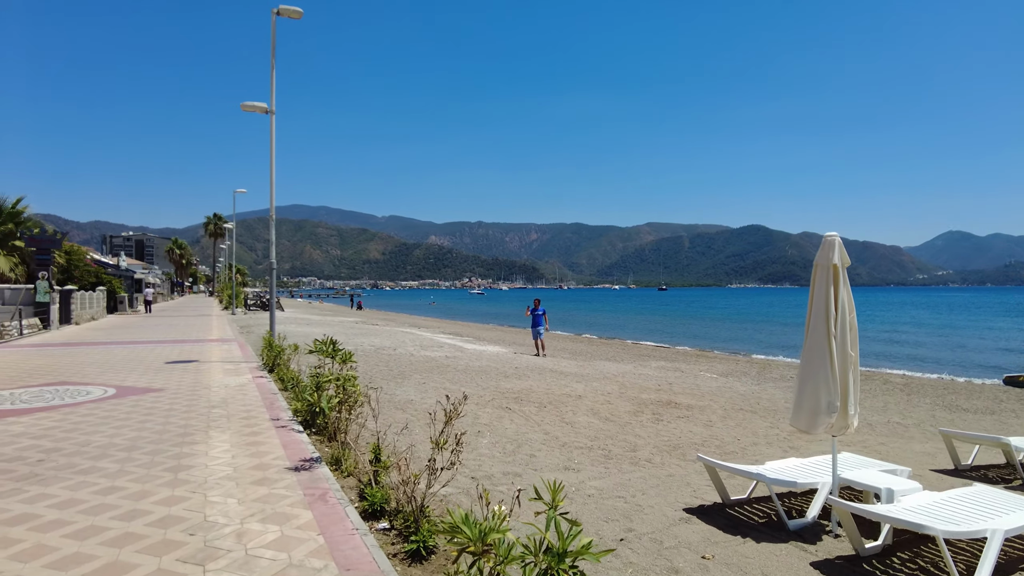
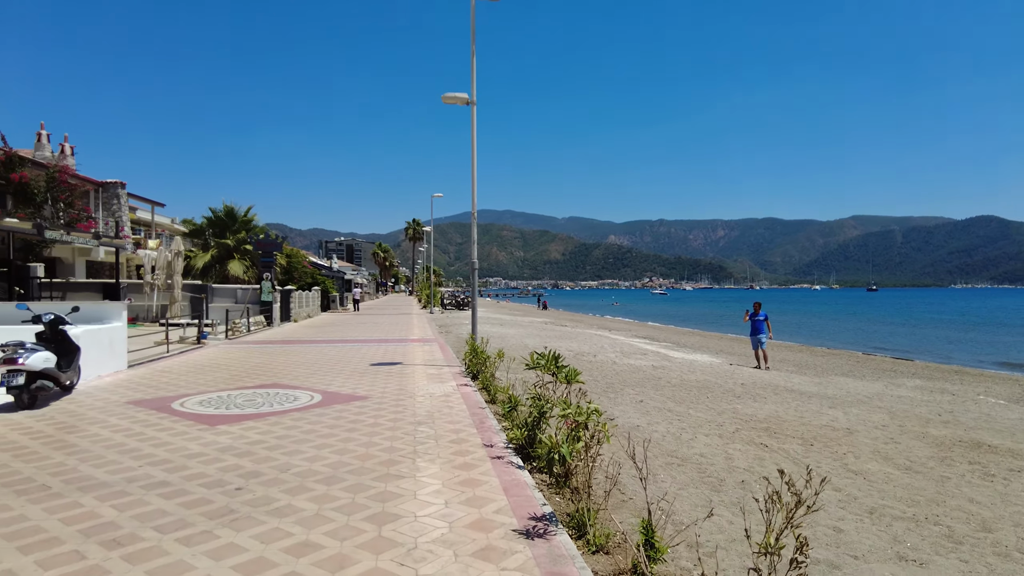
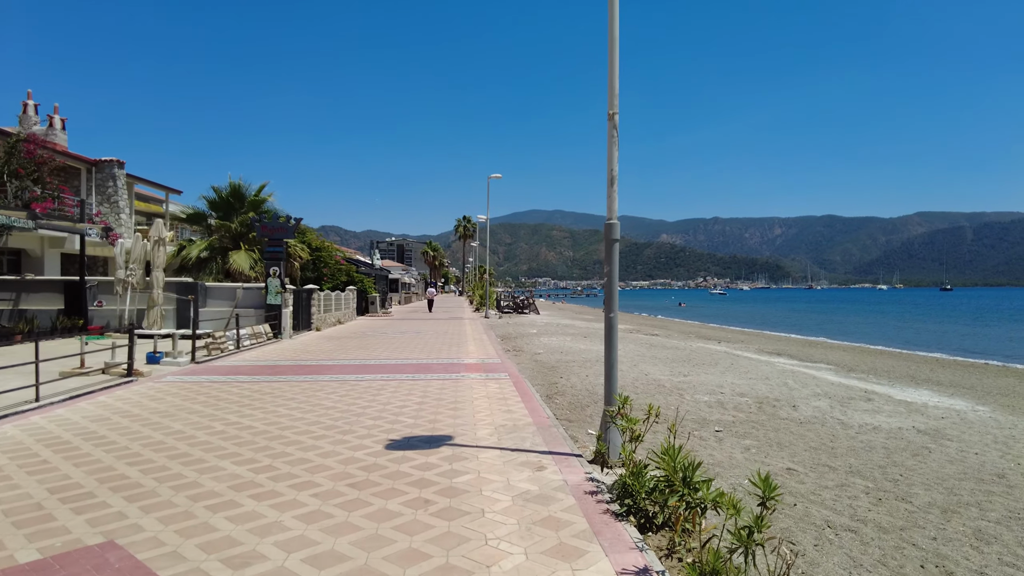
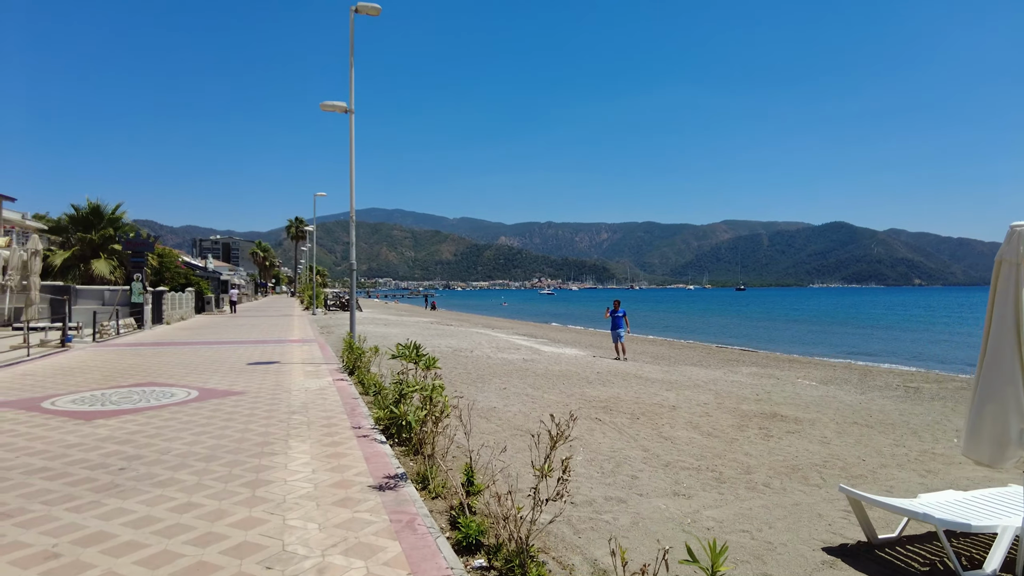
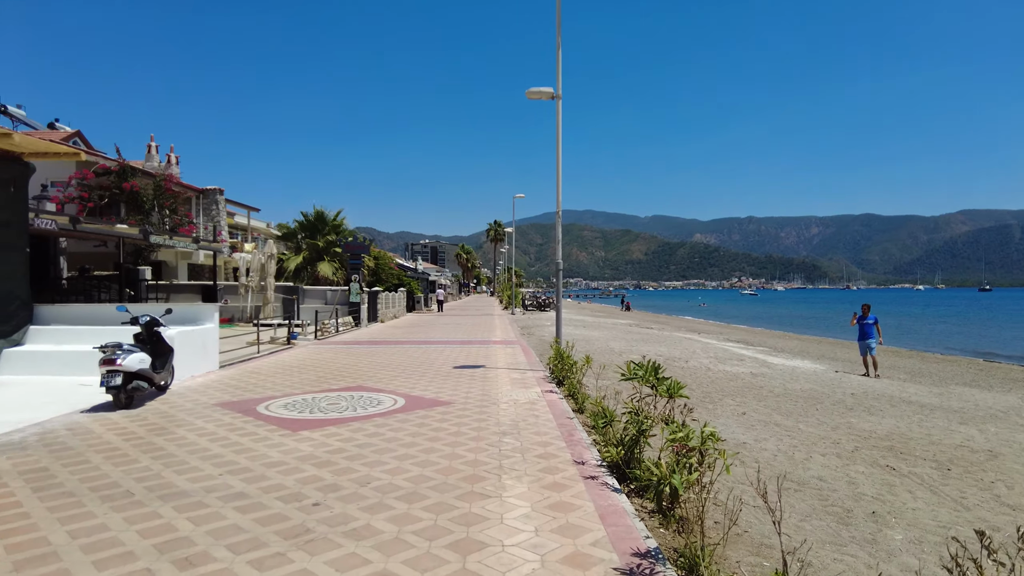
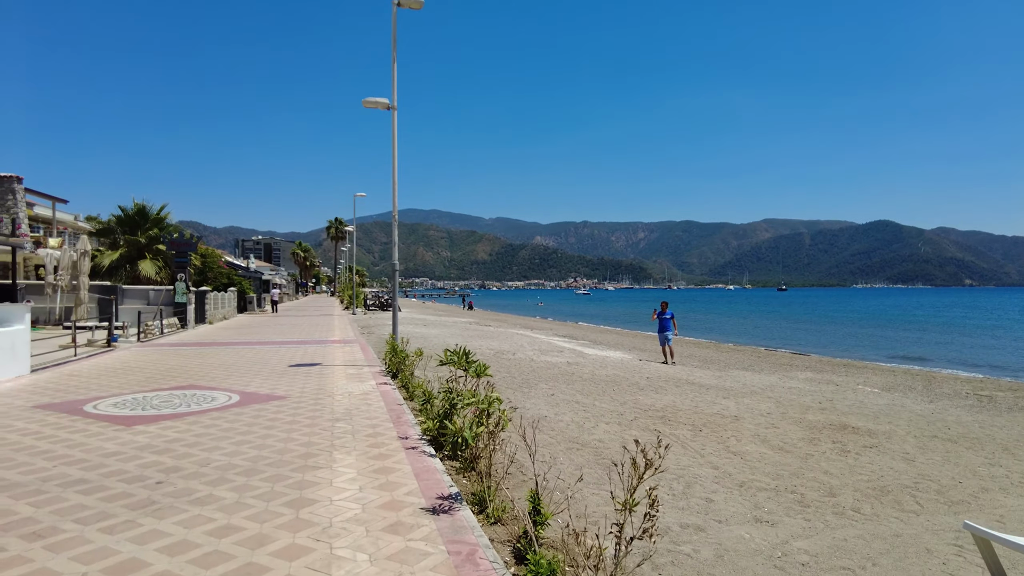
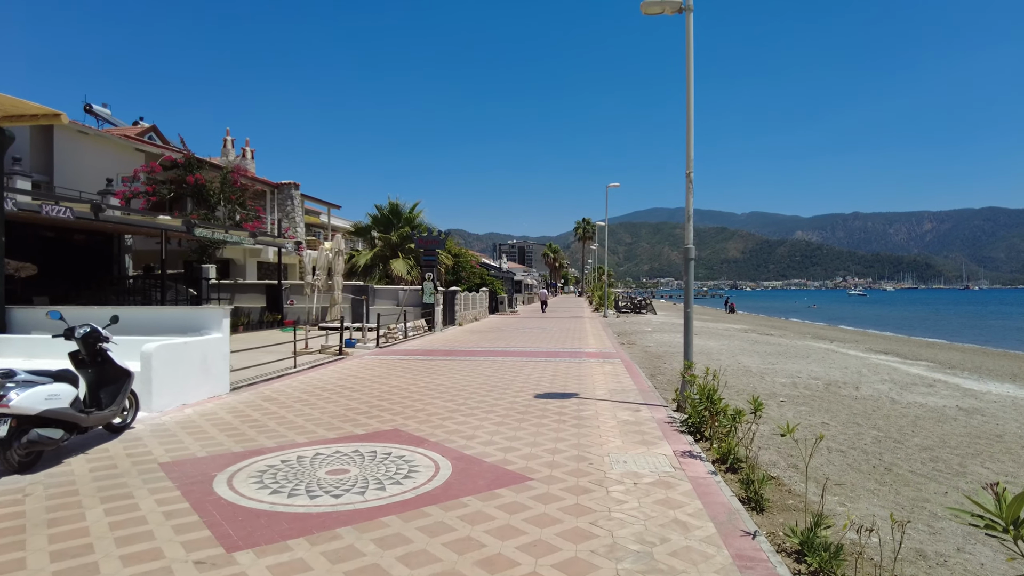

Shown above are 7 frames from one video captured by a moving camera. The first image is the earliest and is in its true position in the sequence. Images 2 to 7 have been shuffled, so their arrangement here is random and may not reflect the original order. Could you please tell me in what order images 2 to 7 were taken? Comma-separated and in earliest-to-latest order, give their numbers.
4, 6, 2, 5, 7, 3
